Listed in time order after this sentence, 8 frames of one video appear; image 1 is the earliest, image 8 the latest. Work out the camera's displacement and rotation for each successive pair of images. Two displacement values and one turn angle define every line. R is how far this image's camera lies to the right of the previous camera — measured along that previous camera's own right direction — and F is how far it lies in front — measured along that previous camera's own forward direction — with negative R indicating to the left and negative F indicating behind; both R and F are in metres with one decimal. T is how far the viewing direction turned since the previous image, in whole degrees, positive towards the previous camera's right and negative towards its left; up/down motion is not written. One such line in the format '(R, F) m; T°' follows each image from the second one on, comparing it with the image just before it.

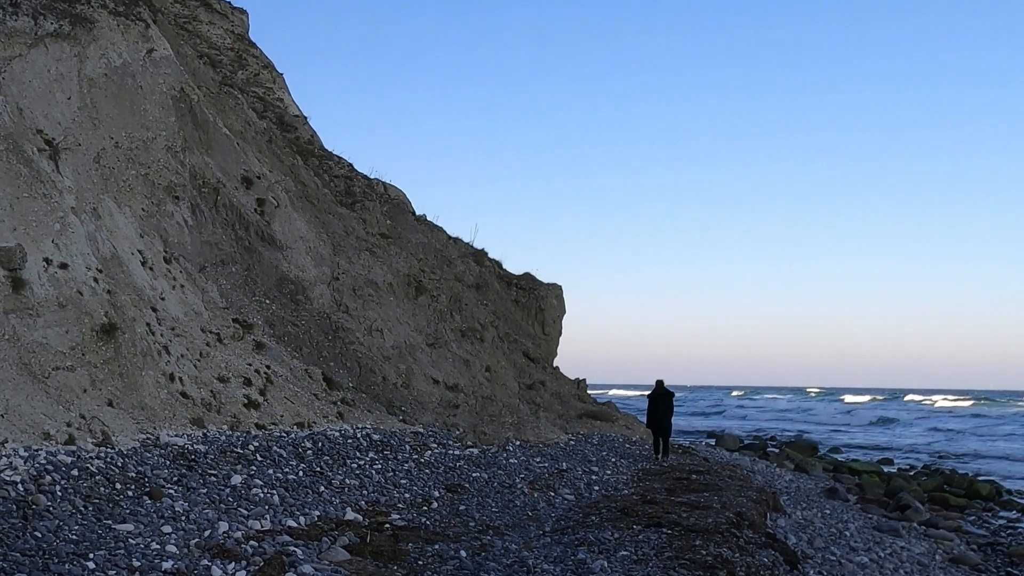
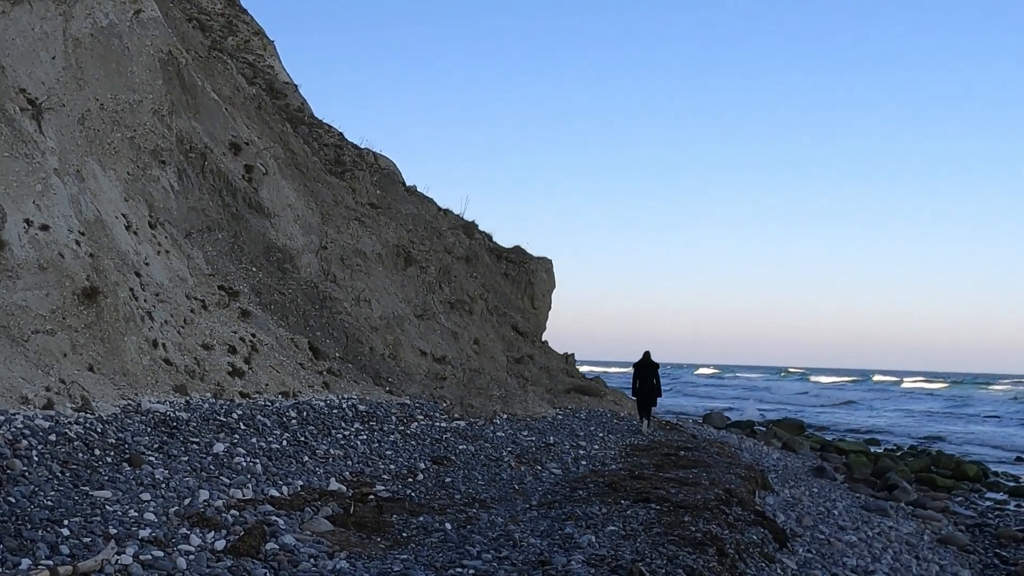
(+0.1, +0.2) m; 0°
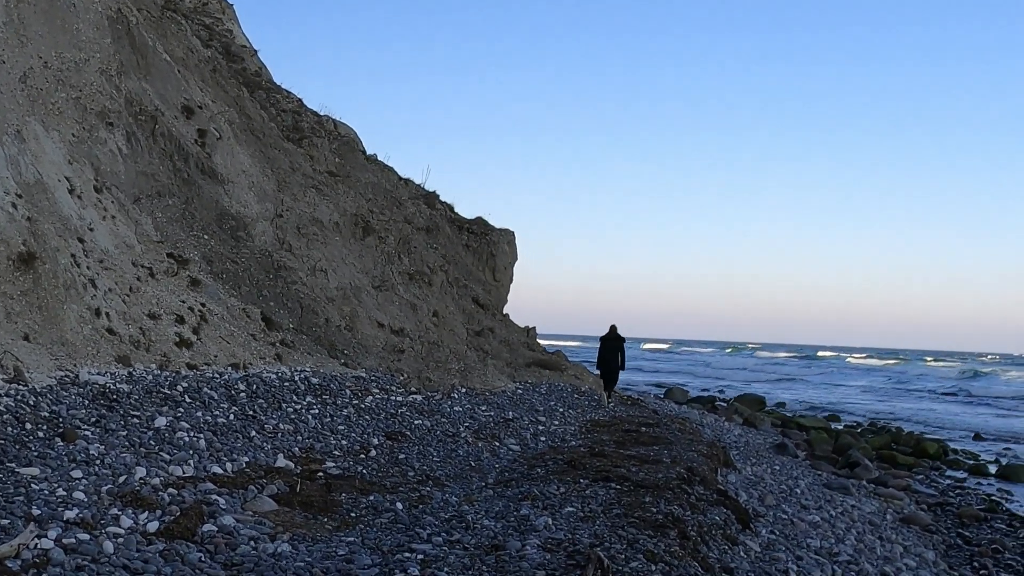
(+0.1, +0.4) m; +3°
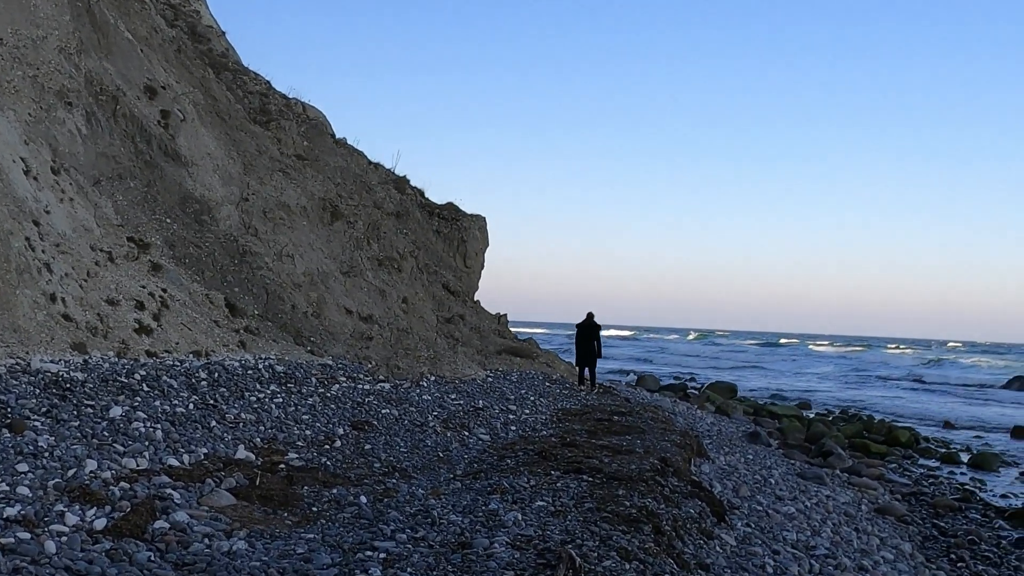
(0.0, +0.3) m; +2°
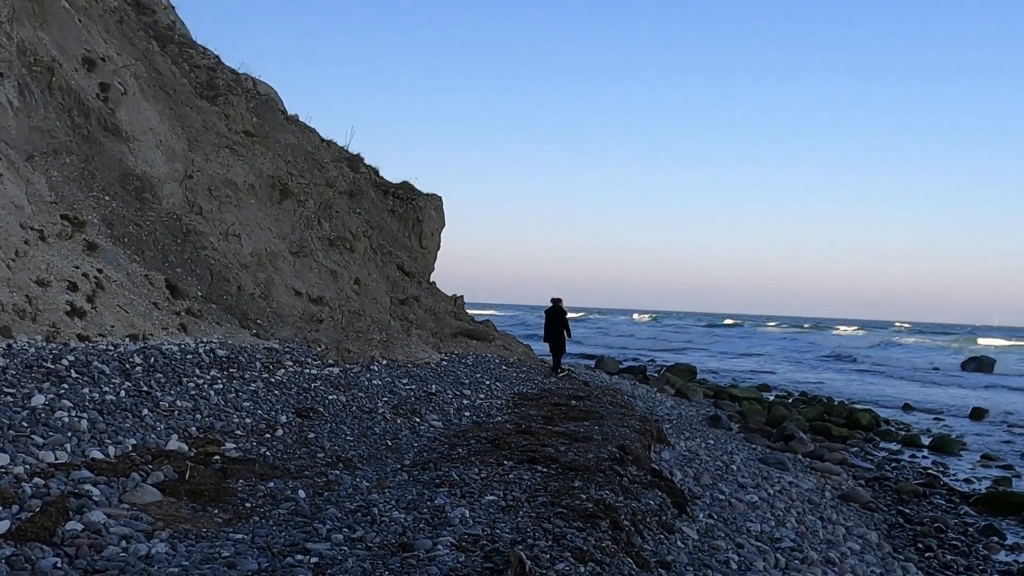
(+0.1, +0.4) m; +3°
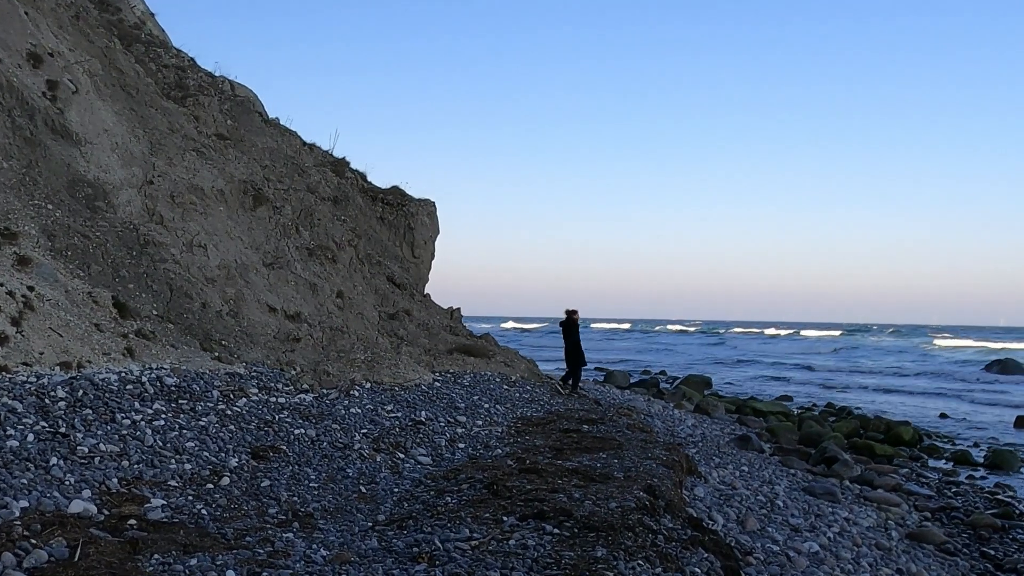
(0.0, +1.5) m; 0°
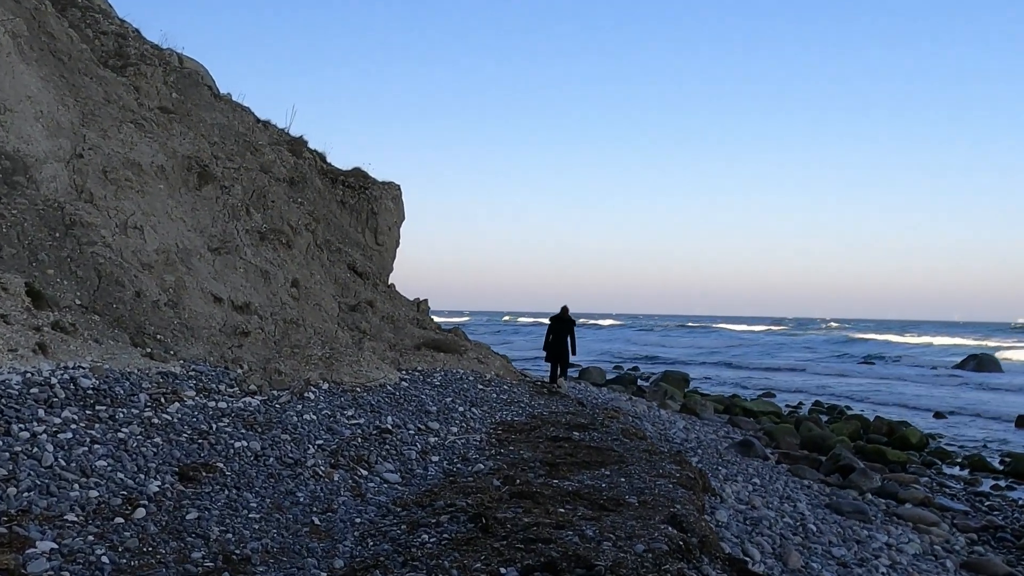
(-0.2, +1.2) m; +3°
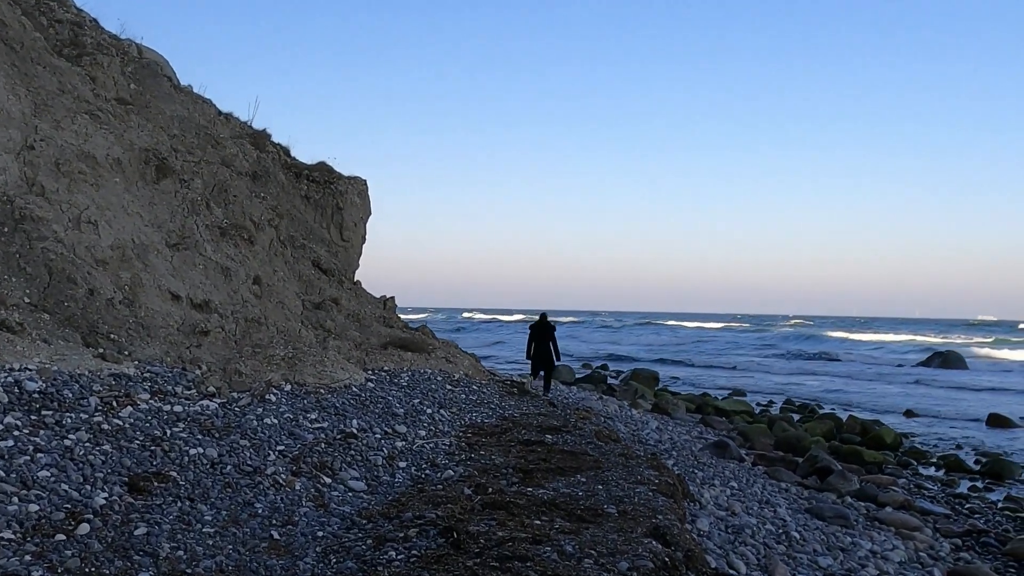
(0.0, +0.3) m; +2°
